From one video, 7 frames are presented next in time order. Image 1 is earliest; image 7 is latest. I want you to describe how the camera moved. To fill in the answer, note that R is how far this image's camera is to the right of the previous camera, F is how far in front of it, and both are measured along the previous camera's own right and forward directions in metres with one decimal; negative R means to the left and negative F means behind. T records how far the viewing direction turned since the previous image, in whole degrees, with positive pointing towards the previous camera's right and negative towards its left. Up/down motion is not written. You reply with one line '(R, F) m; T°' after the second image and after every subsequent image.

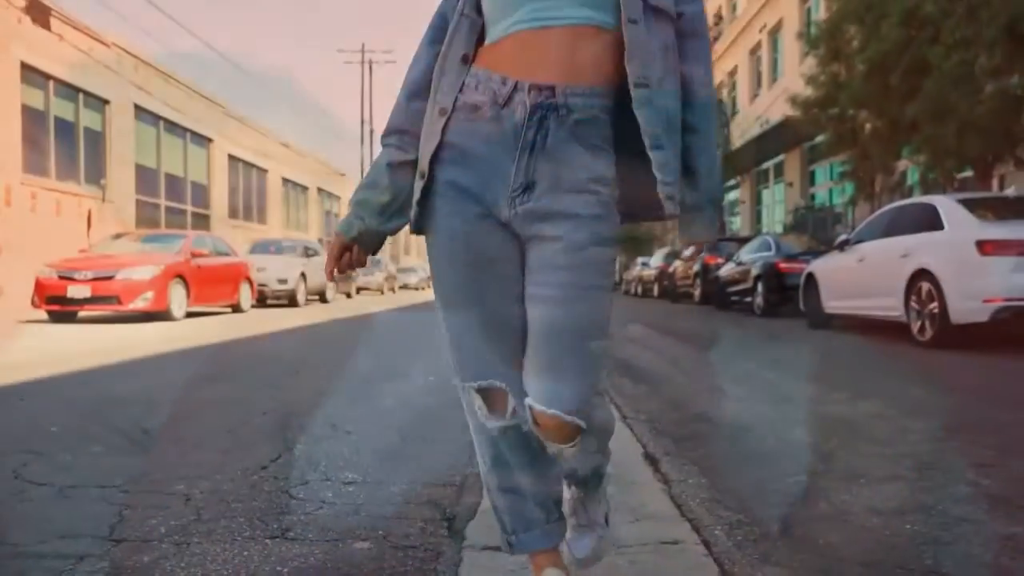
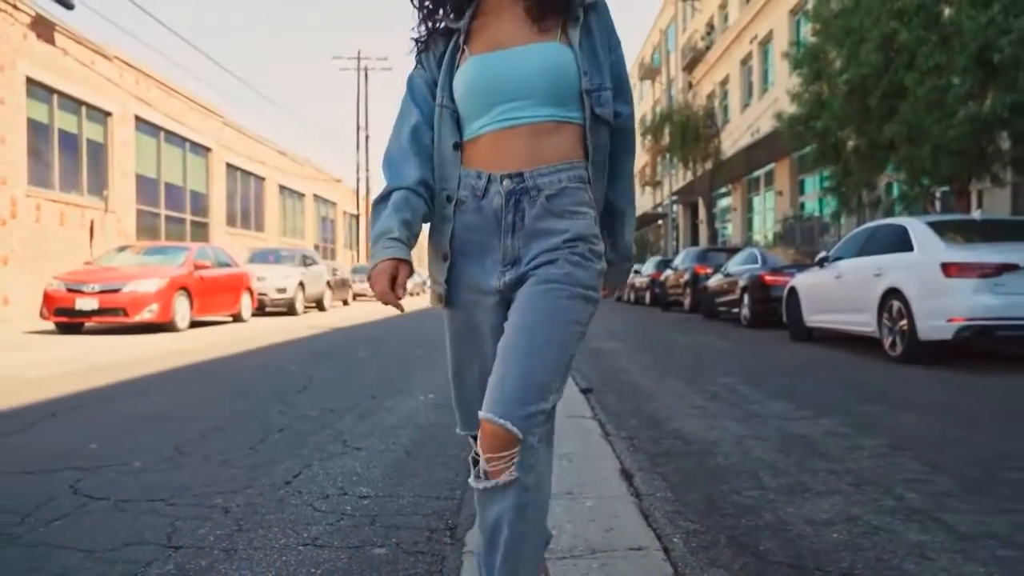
(0.0, -0.5) m; 0°
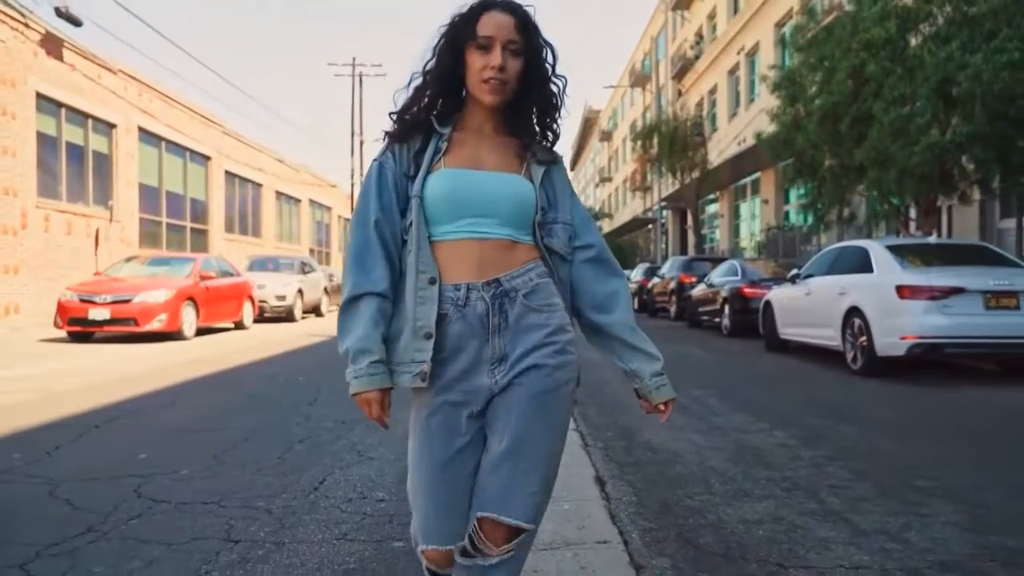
(0.0, -0.7) m; +1°
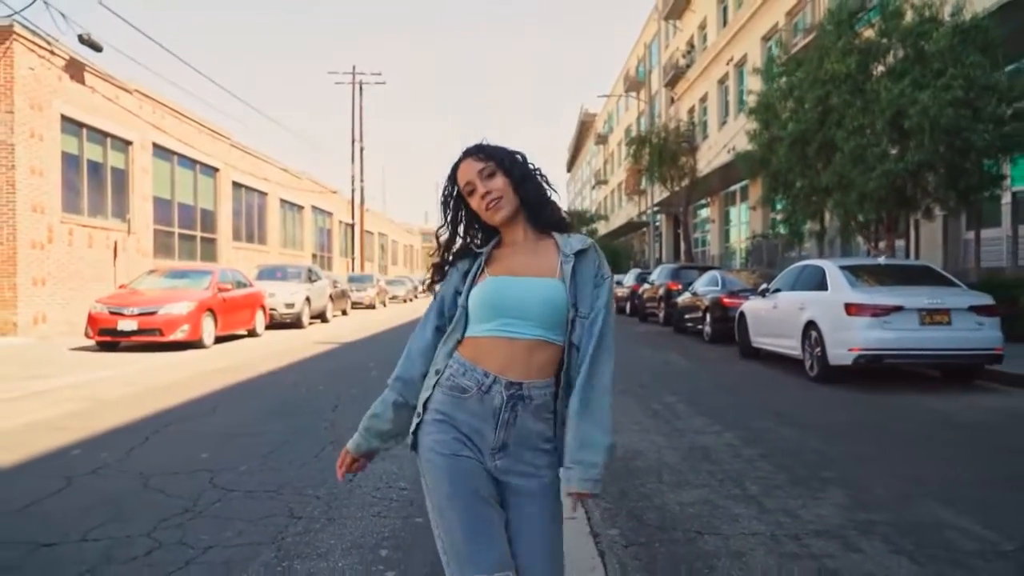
(0.0, -1.2) m; 0°
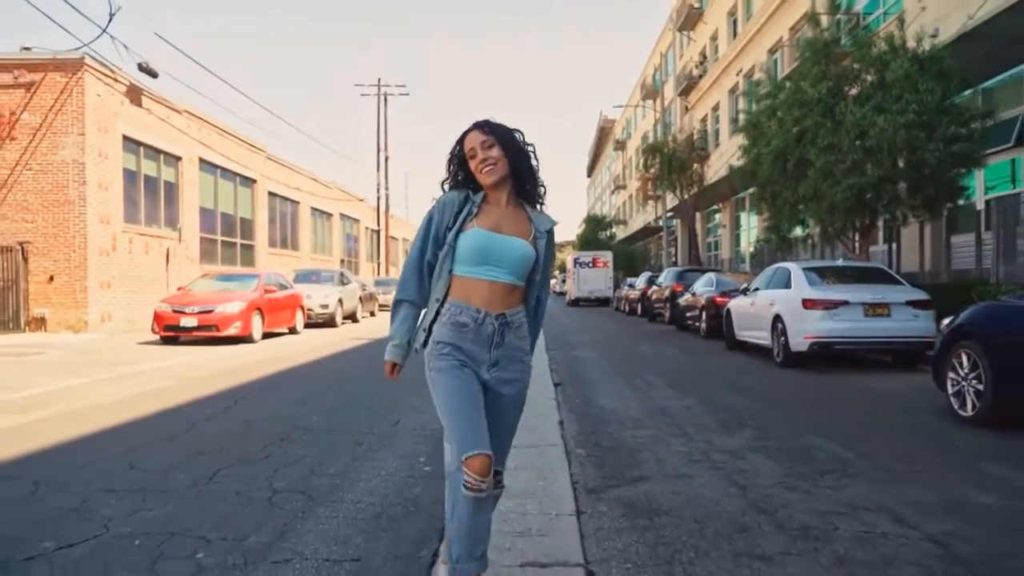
(+0.2, -2.0) m; -2°
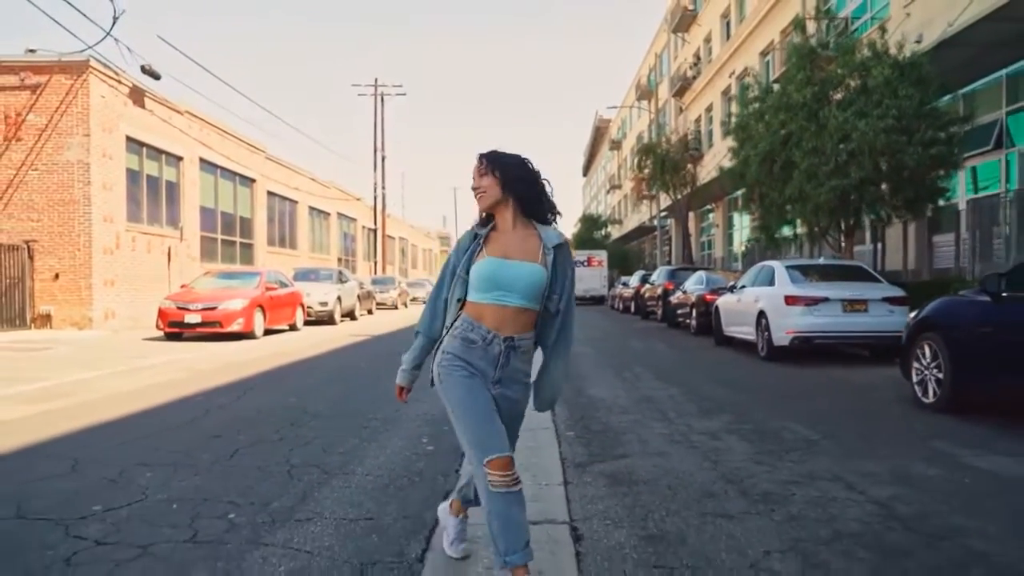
(0.0, -0.5) m; 0°
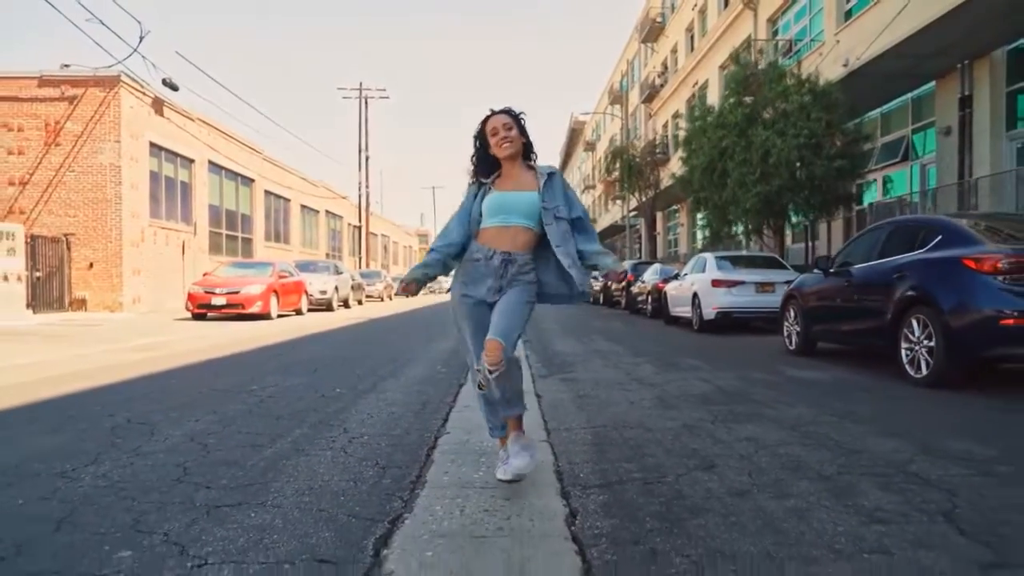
(-0.1, -3.1) m; +2°
